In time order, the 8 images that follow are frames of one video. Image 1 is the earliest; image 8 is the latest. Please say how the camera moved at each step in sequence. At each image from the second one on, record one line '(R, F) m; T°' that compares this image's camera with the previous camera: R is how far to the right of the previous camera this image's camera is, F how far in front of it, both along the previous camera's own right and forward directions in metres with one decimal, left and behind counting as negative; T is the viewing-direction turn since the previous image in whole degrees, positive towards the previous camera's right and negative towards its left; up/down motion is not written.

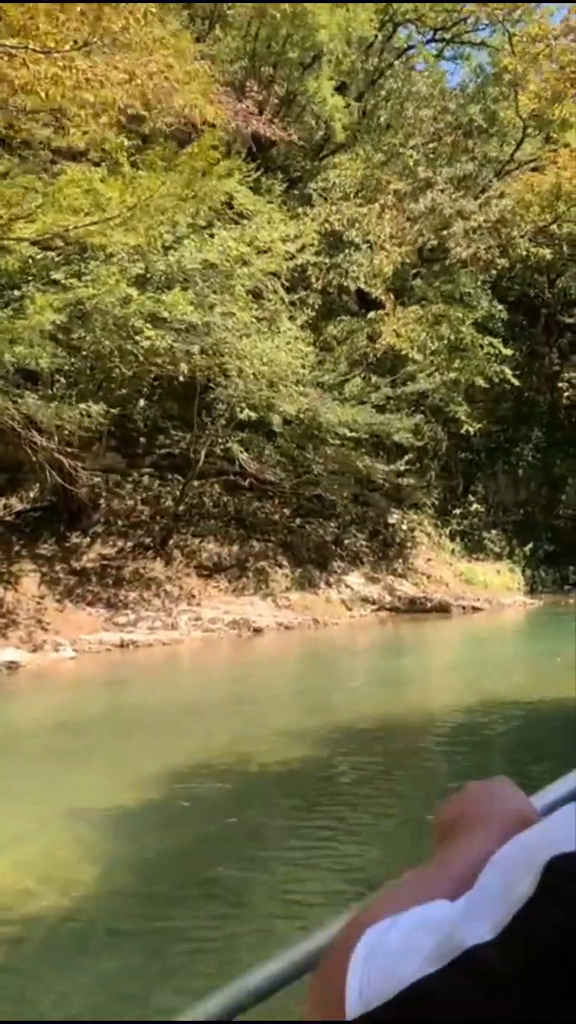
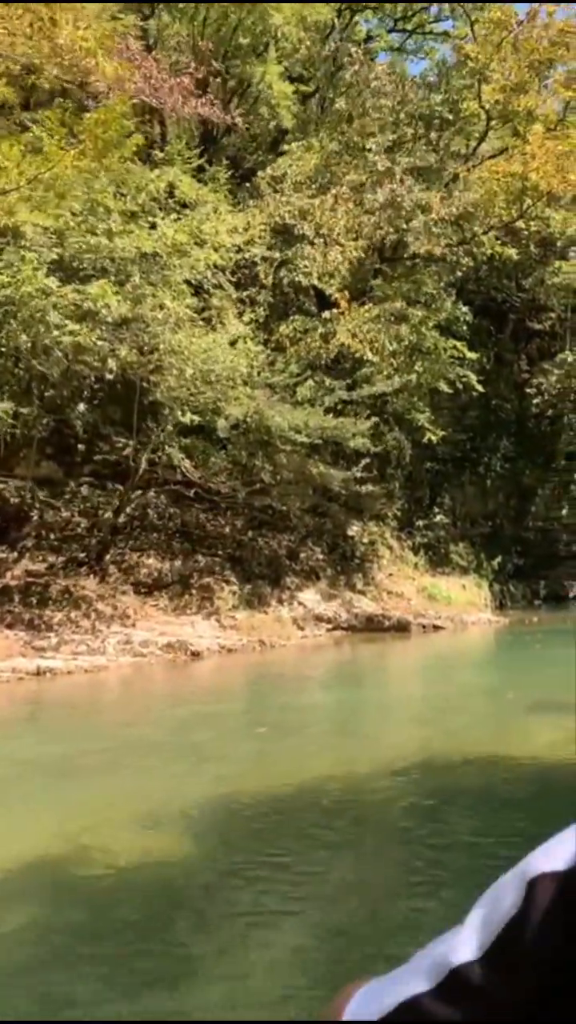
(+0.4, +0.9) m; +2°
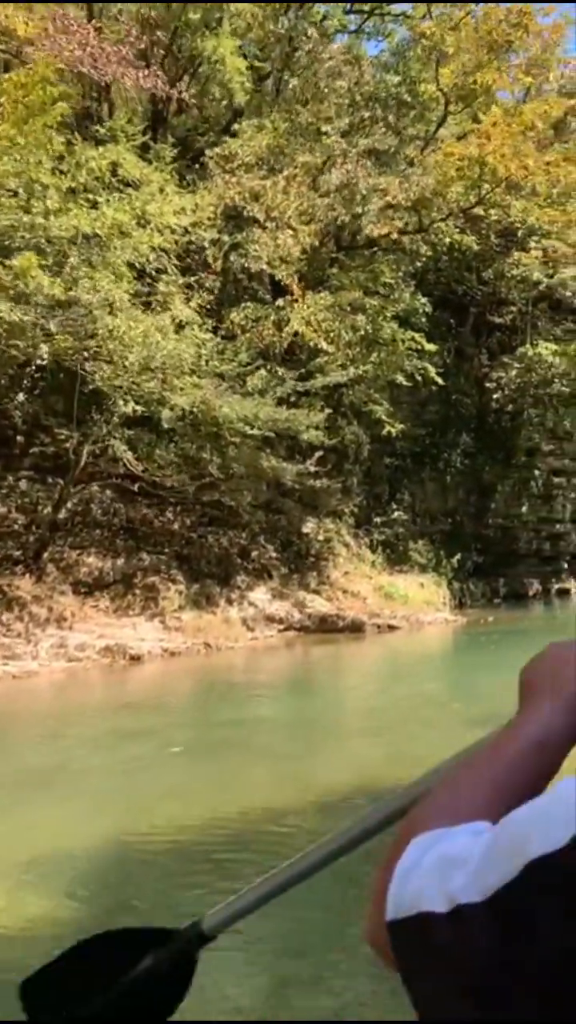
(+0.2, +0.5) m; +2°
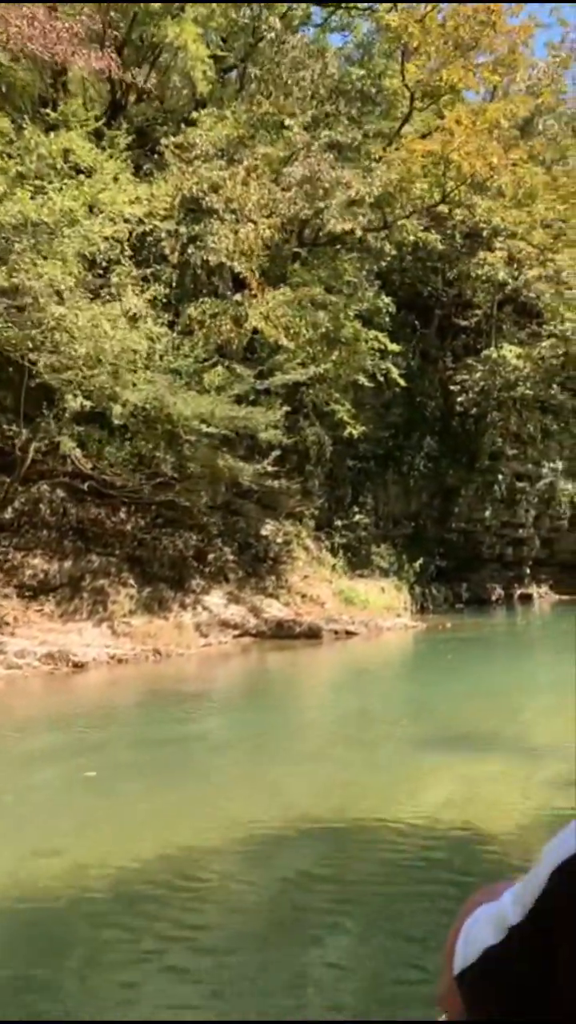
(+0.1, +0.3) m; +2°
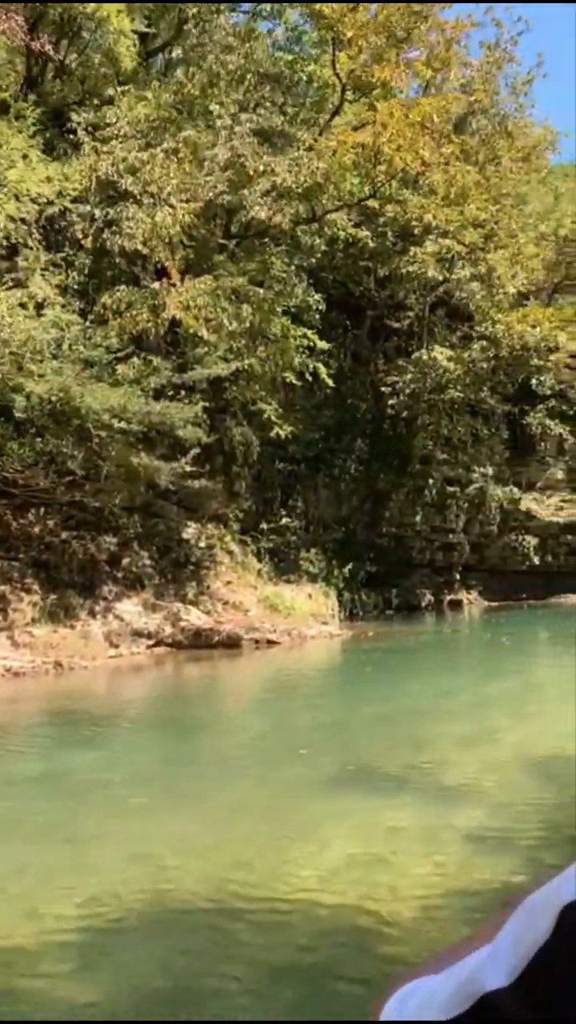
(+0.2, +0.5) m; +4°
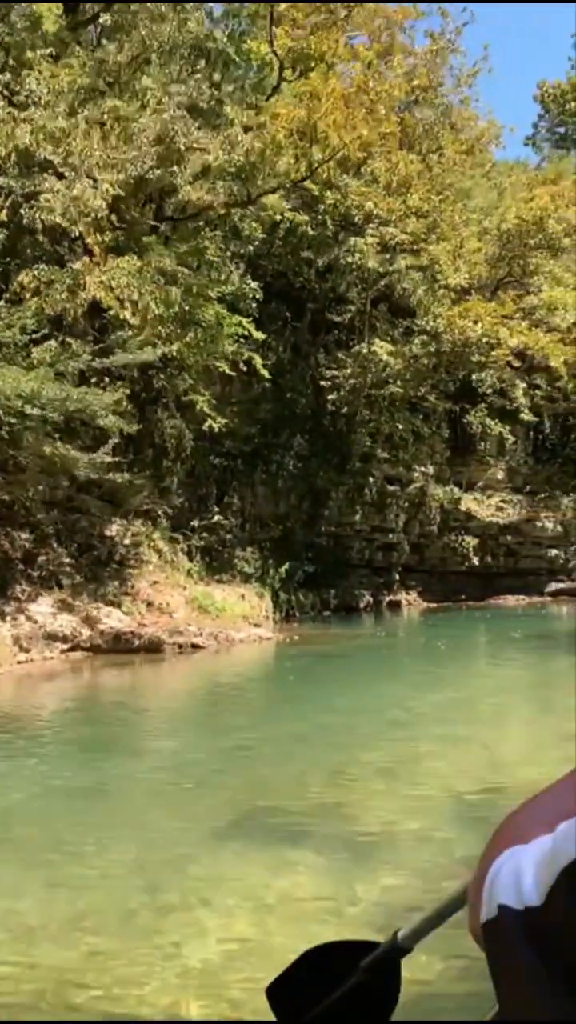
(+0.2, +0.6) m; +4°
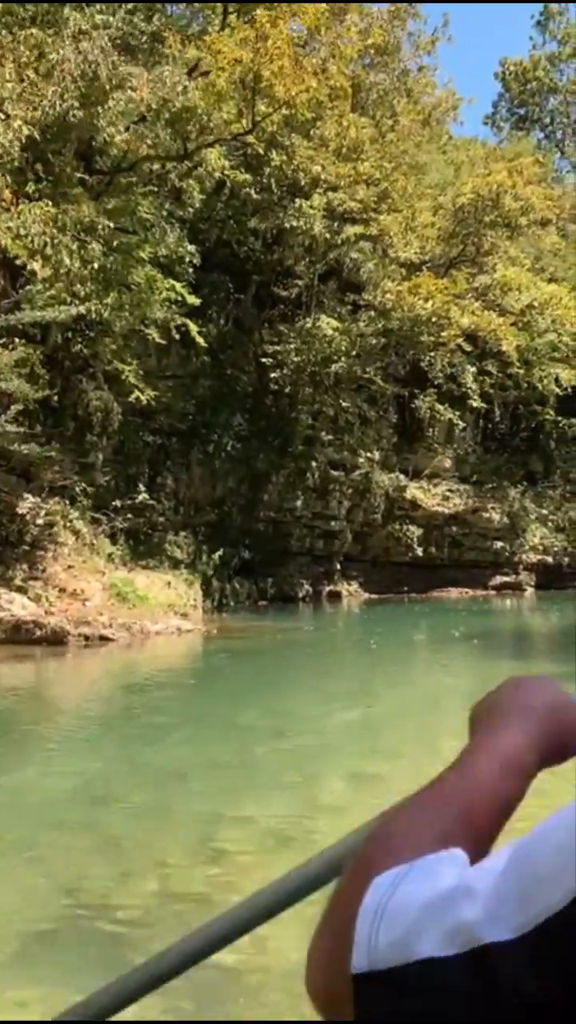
(+0.3, +0.9) m; +3°
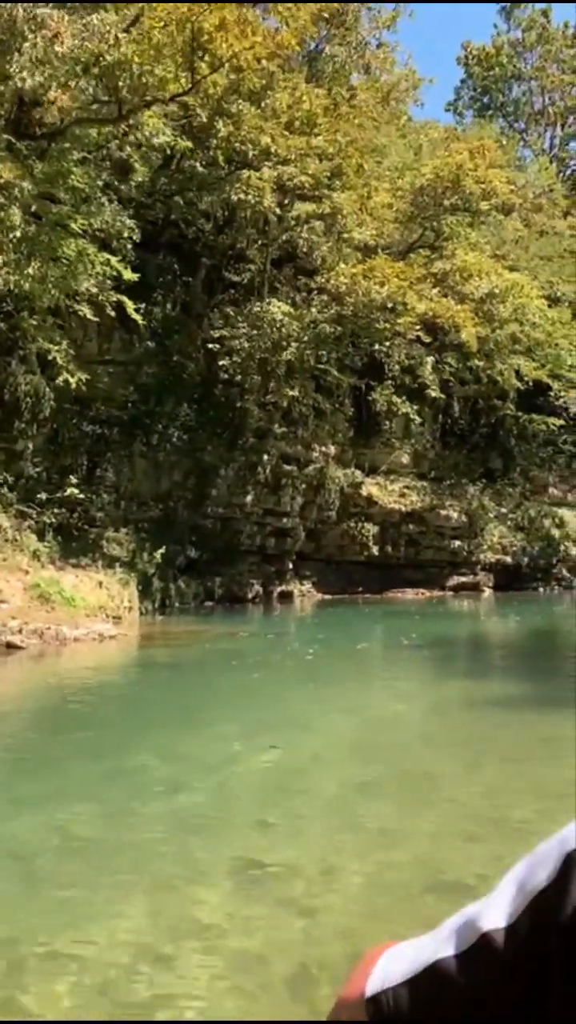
(+0.3, +0.8) m; +3°
